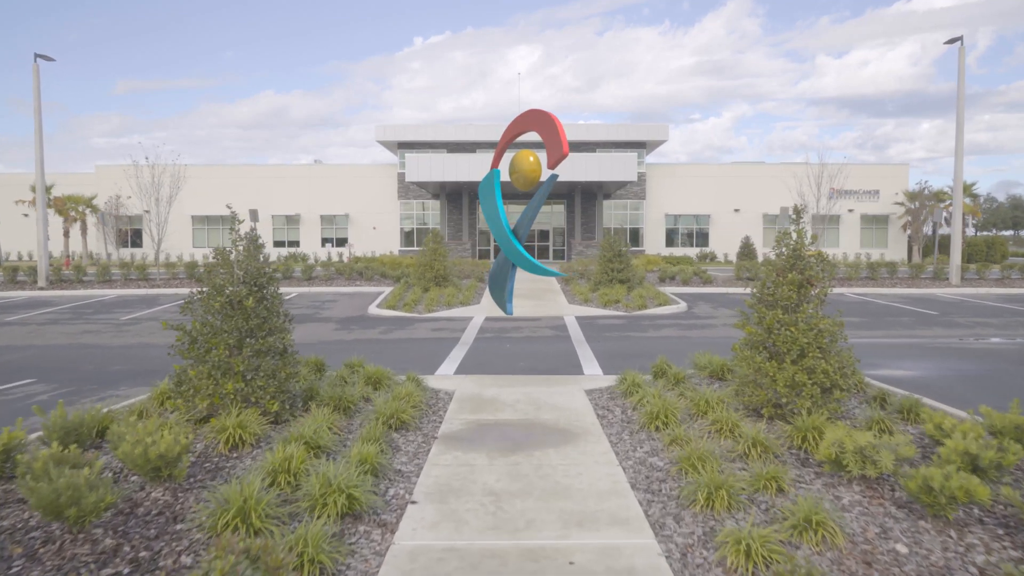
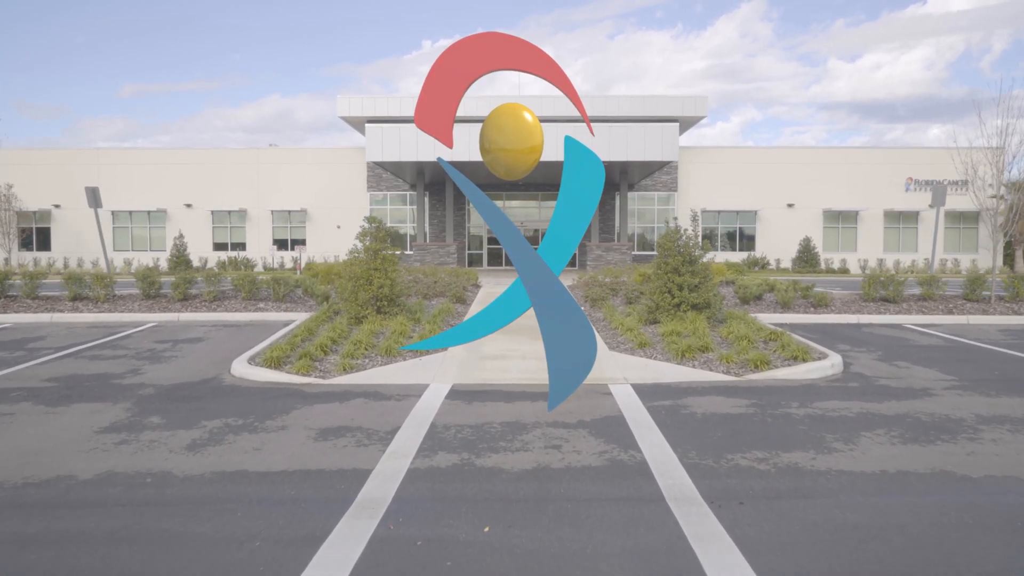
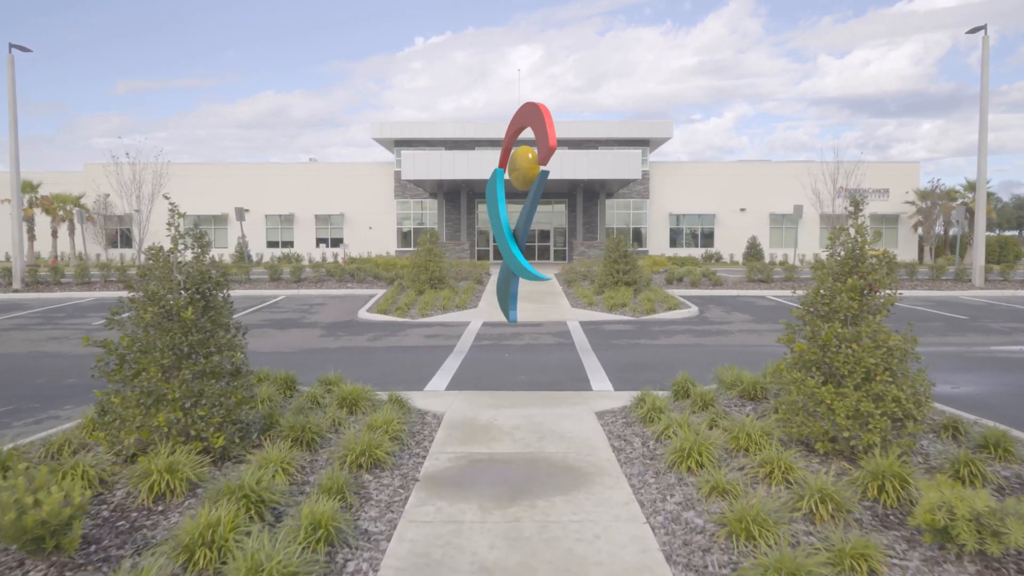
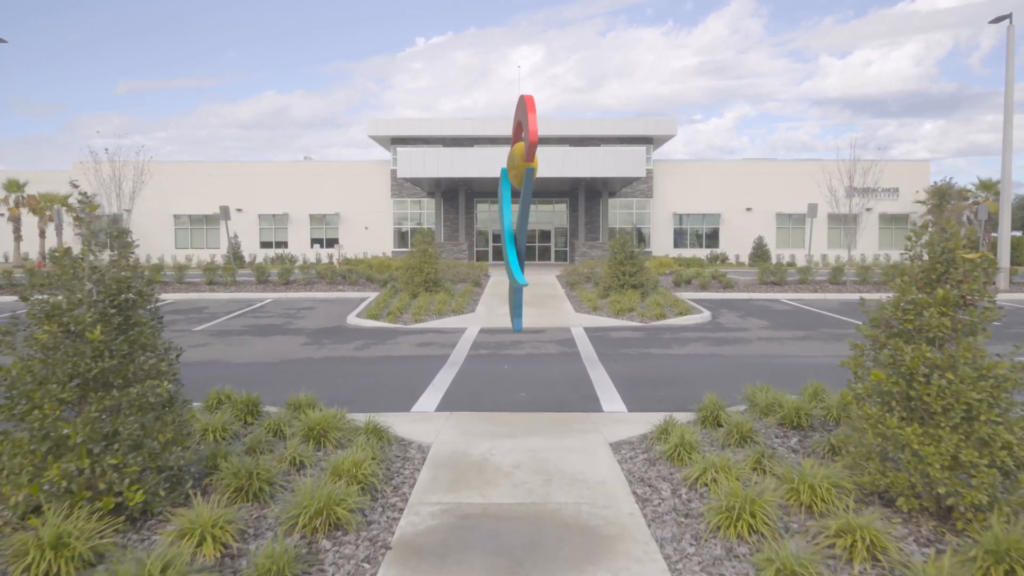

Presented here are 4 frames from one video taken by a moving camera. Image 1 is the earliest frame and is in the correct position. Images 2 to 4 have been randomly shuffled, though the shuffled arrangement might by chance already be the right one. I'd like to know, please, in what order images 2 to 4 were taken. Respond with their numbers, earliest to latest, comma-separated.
3, 4, 2
